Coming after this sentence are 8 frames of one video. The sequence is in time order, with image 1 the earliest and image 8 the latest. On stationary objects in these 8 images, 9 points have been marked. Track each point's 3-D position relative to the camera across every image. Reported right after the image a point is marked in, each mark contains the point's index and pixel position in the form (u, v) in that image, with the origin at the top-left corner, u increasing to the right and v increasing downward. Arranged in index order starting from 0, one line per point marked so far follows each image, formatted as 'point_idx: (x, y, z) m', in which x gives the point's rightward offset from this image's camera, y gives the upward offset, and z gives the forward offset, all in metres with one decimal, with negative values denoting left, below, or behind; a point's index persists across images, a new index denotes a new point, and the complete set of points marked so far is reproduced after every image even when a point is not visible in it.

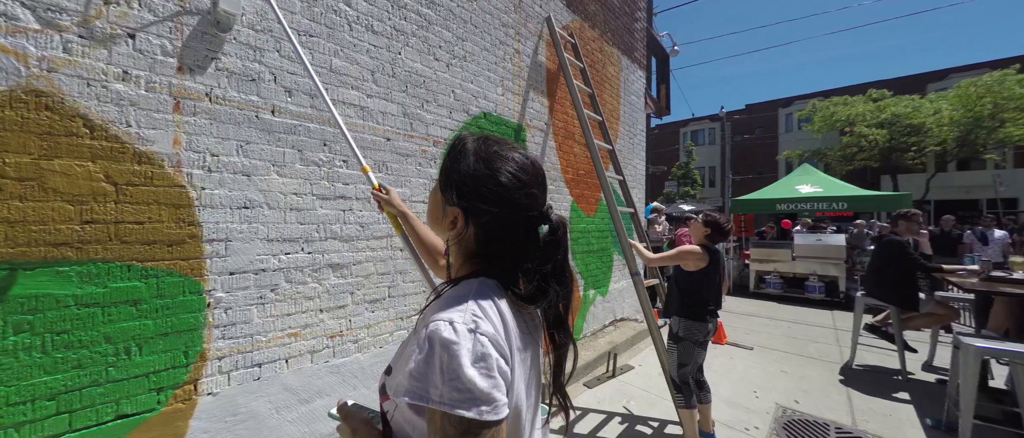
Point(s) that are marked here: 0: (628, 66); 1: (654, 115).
0: (+1.6, +2.2, +5.9) m
1: (+3.0, +2.5, +9.5) m
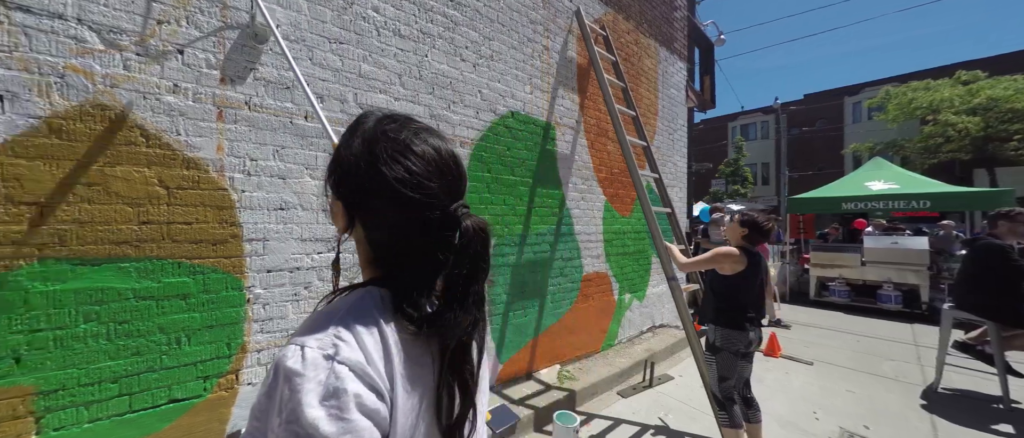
0: (+2.1, +2.2, +5.6) m
1: (+4.0, +2.5, +9.0) m
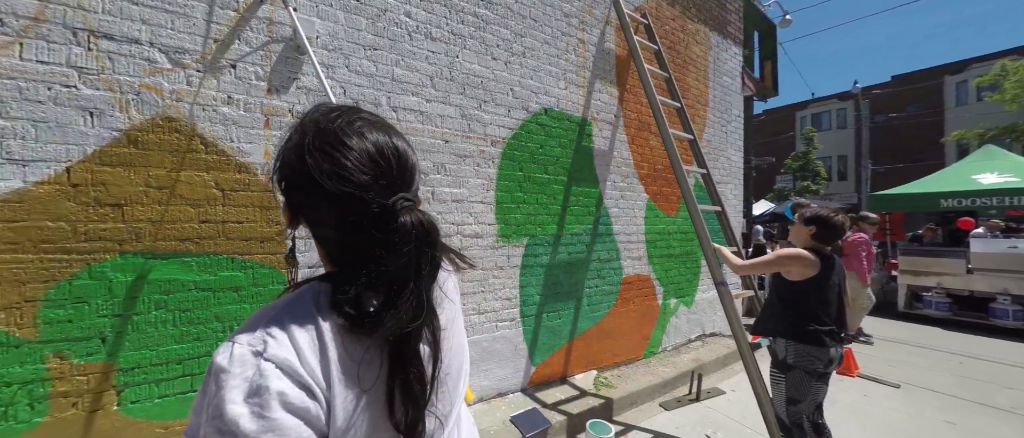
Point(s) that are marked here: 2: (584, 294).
0: (+2.7, +2.2, +5.2) m
1: (+5.0, +2.4, +8.2) m
2: (+0.7, -0.8, +4.3) m
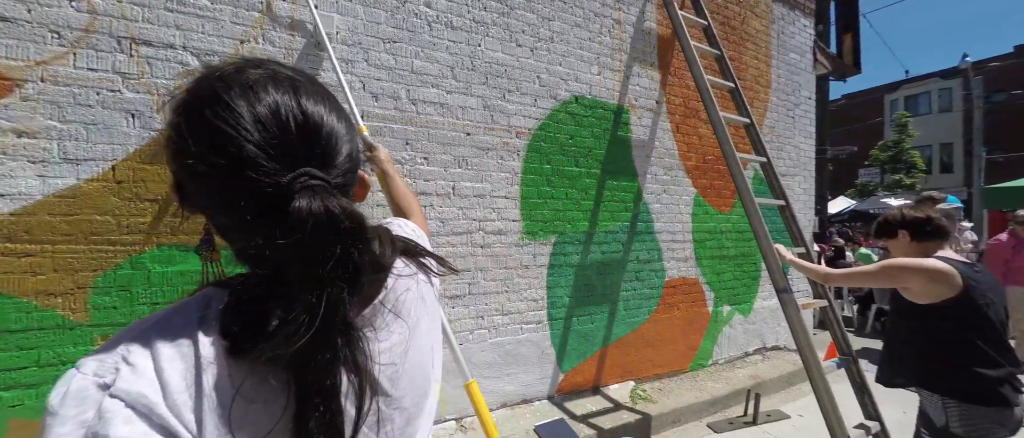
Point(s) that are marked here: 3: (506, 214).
0: (+3.1, +2.3, +4.5) m
1: (+5.9, +2.5, +7.2) m
2: (+1.0, -0.8, +3.9) m
3: (0.0, 0.0, +3.4) m
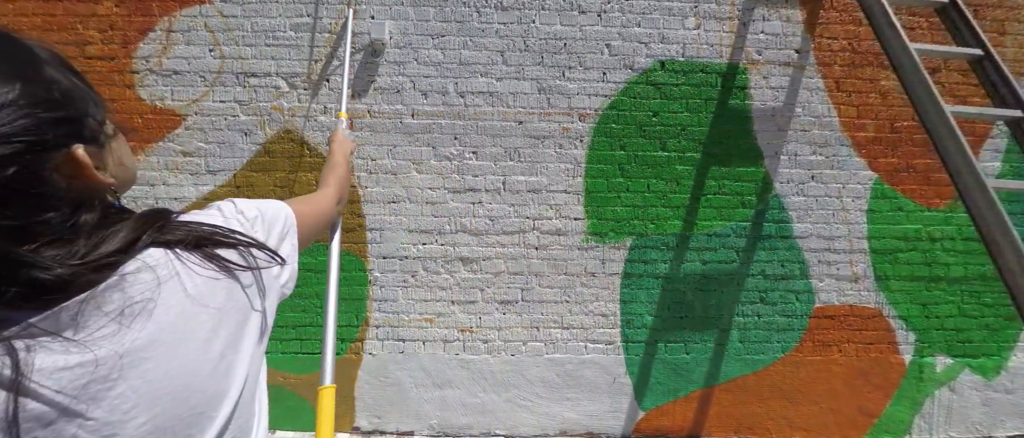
0: (+3.7, +2.3, +2.6) m
1: (+7.4, +2.4, +3.7) m
2: (+1.6, -0.7, +2.9) m
3: (+0.4, +0.1, +2.9) m
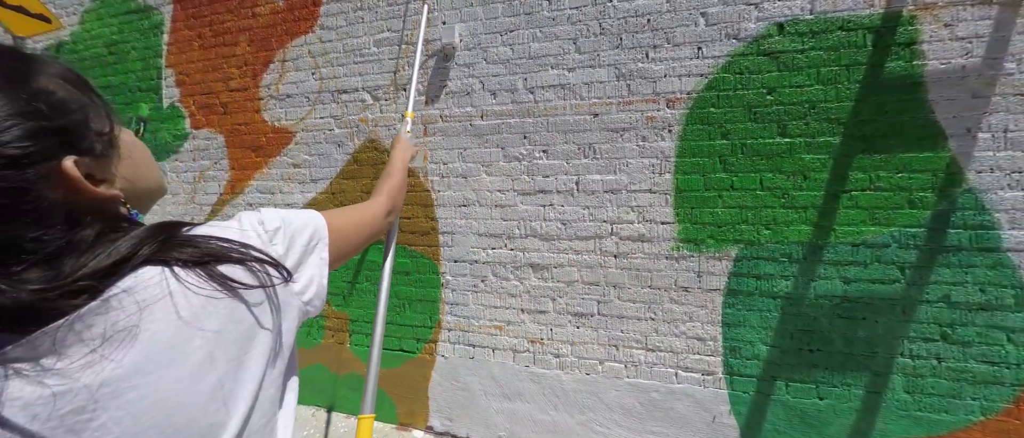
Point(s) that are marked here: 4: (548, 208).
0: (+3.9, +2.2, +1.2) m
1: (+7.8, +2.4, +1.2) m
2: (+2.0, -0.8, +2.1) m
3: (+0.8, 0.0, +2.5) m
4: (+0.2, +0.1, +2.6) m
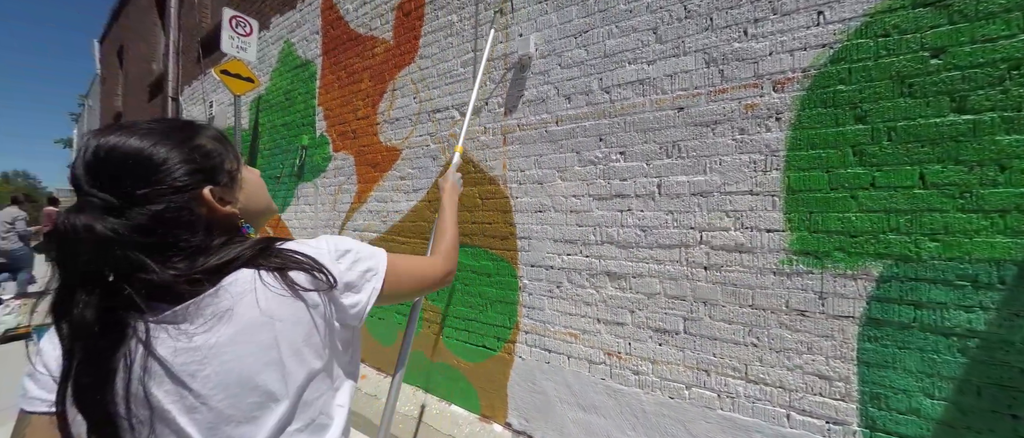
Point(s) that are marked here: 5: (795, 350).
0: (+3.6, +2.2, -0.2) m
1: (+7.2, +2.4, -1.7) m
2: (+2.1, -0.8, +1.3) m
3: (+1.2, 0.0, +2.1) m
4: (+0.7, 0.0, +2.4) m
5: (+1.4, -0.7, +2.0) m
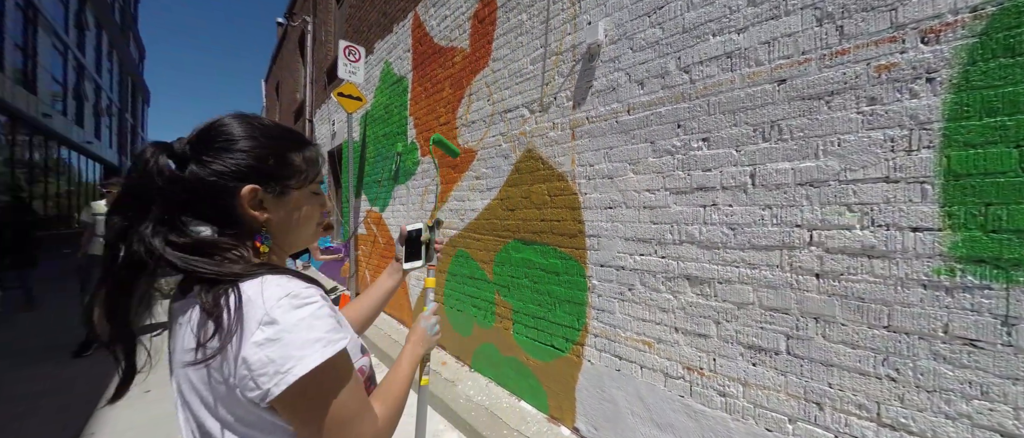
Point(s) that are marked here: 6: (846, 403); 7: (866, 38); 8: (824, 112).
0: (+3.0, +2.3, -1.3) m
1: (+5.9, +2.5, -3.8) m
2: (+2.1, -0.8, +0.6) m
3: (+1.5, 0.0, +1.6) m
4: (+1.0, +0.1, +2.1) m
5: (+1.6, -0.6, +1.5) m
6: (+1.4, -0.8, +1.7) m
7: (+1.4, +0.7, +1.7) m
8: (+1.4, +0.5, +1.7) m
